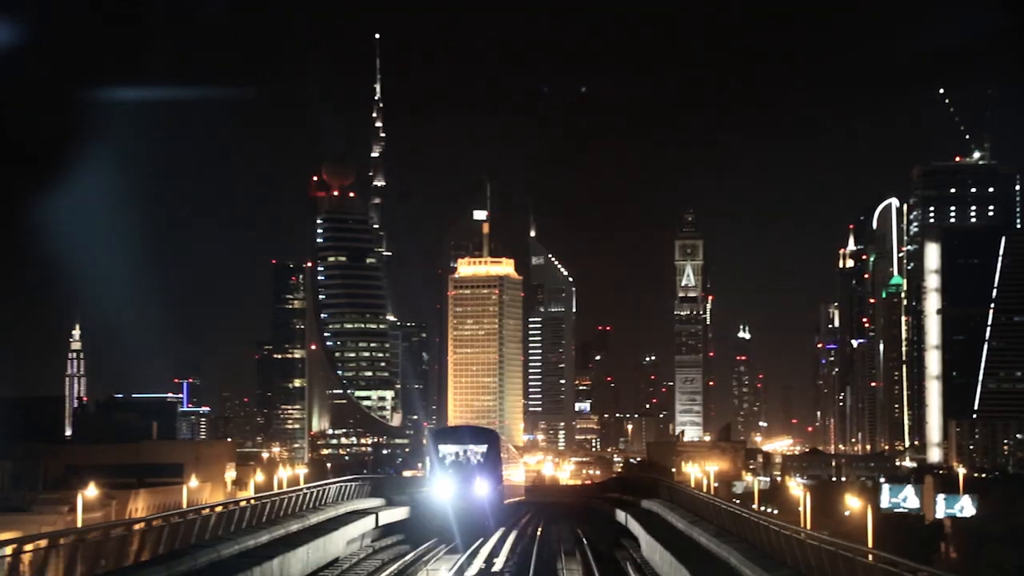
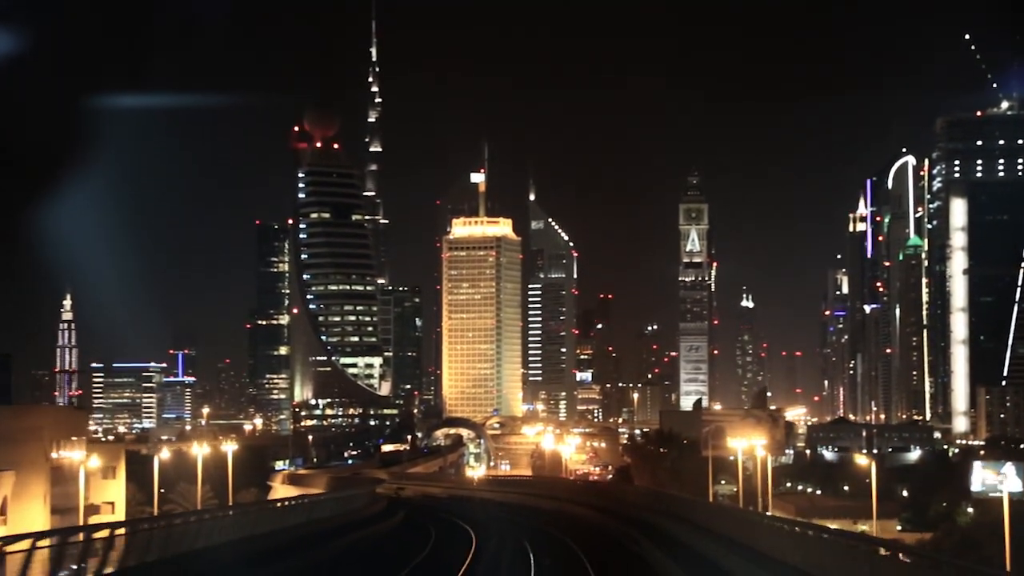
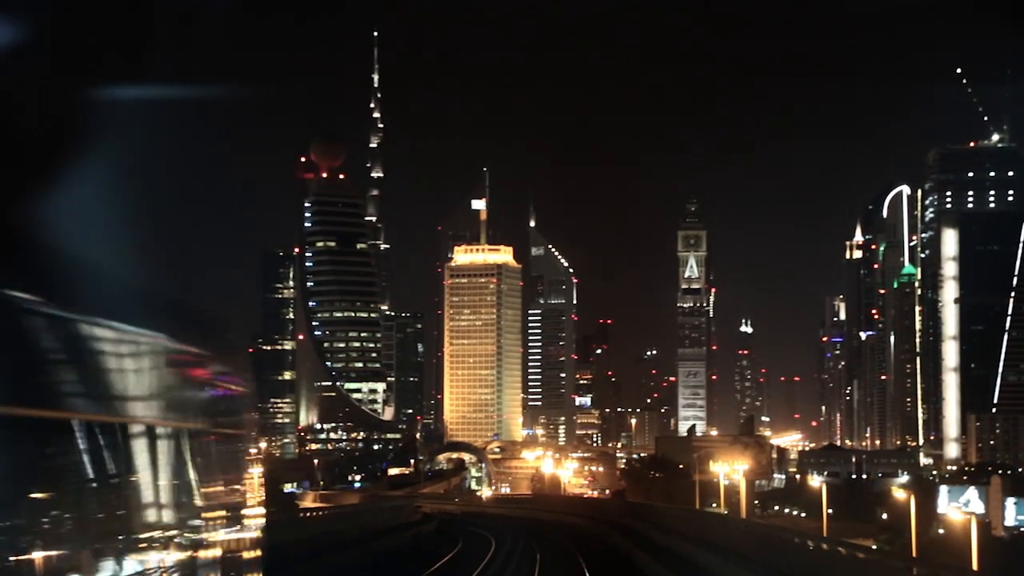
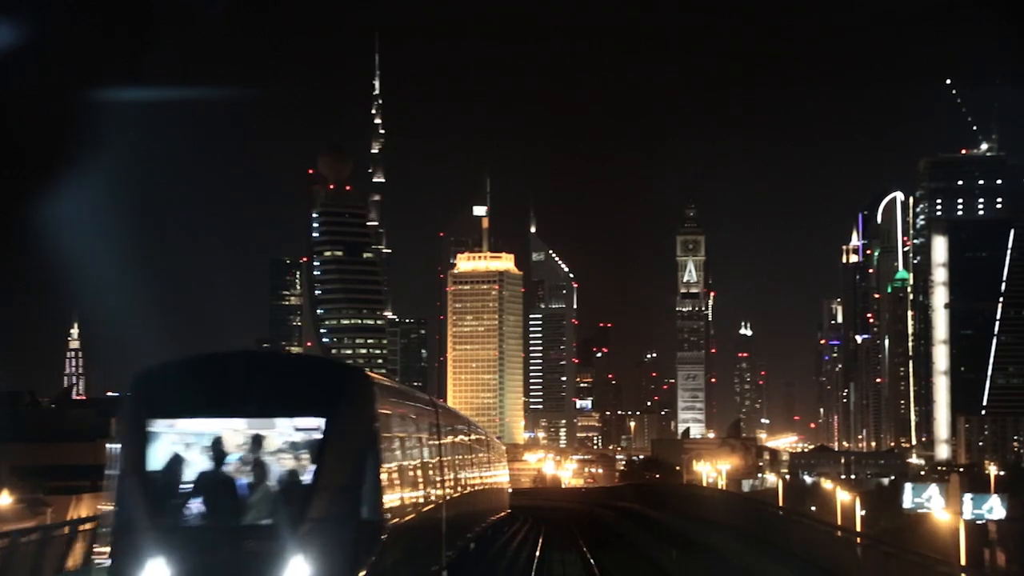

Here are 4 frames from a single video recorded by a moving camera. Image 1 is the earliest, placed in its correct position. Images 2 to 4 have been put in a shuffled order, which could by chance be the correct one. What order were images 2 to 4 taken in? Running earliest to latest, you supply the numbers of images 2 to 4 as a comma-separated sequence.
4, 3, 2
